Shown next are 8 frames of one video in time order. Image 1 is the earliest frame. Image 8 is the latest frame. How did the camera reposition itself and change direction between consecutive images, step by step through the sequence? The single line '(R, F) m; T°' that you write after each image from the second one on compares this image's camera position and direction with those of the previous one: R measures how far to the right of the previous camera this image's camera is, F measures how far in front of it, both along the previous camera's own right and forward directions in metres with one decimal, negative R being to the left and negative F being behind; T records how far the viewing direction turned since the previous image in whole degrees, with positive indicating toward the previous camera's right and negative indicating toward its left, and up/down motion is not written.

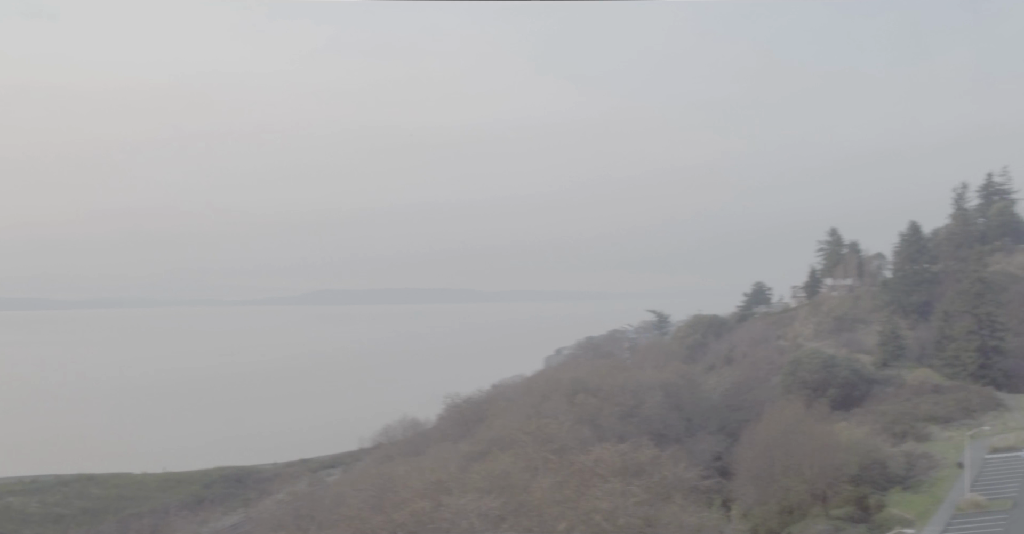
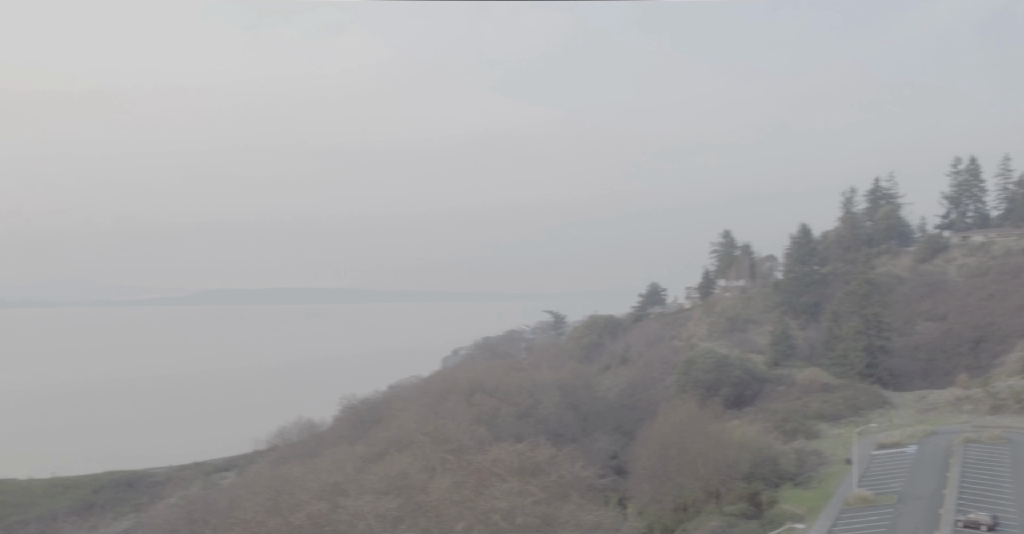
(+1.2, -0.2) m; +4°
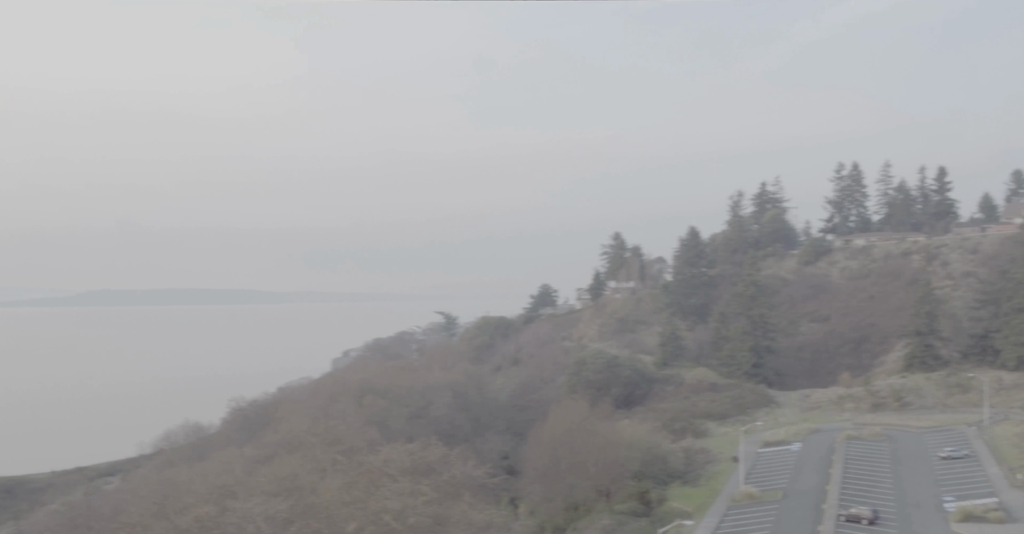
(+0.9, 0.0) m; +5°
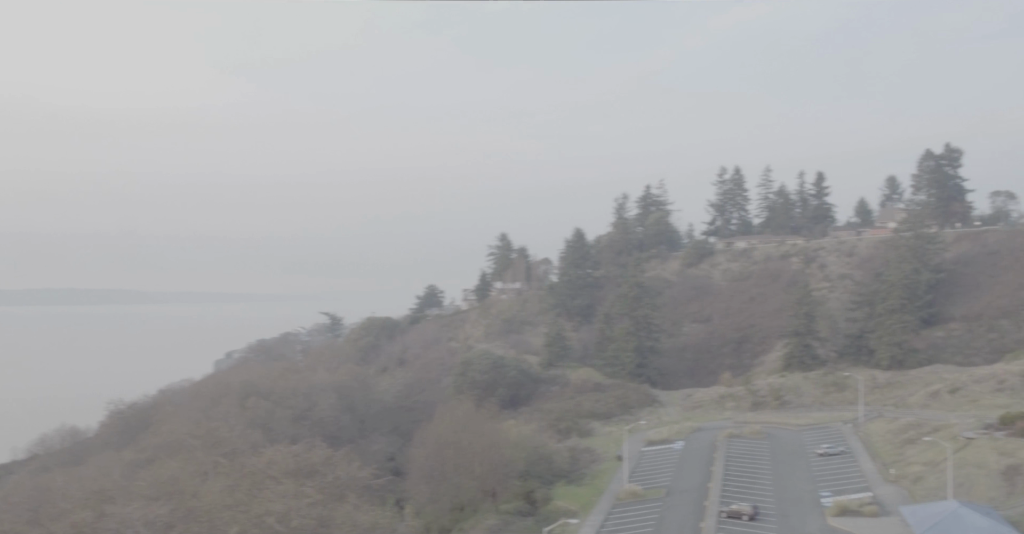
(-0.2, +0.5) m; +6°
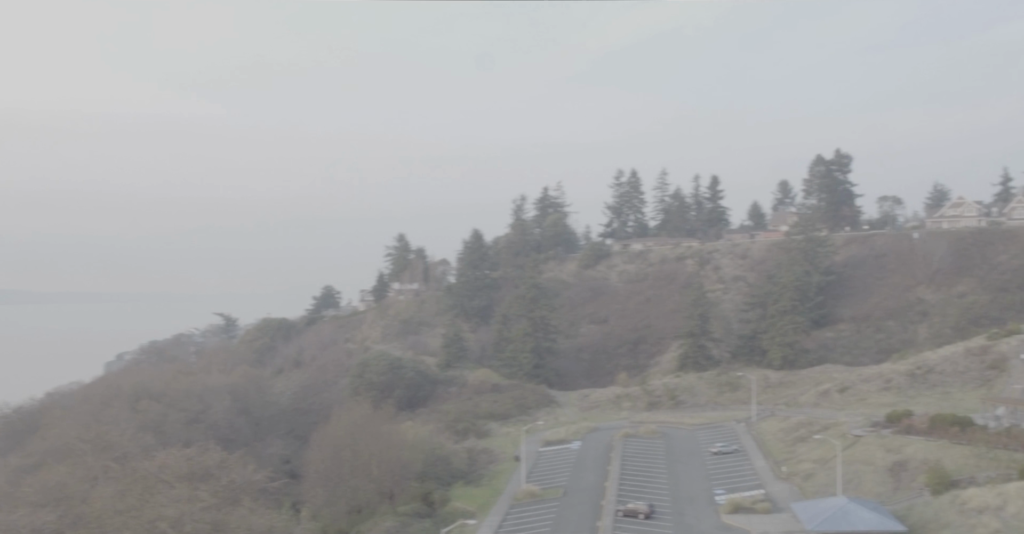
(-0.2, +0.3) m; +6°
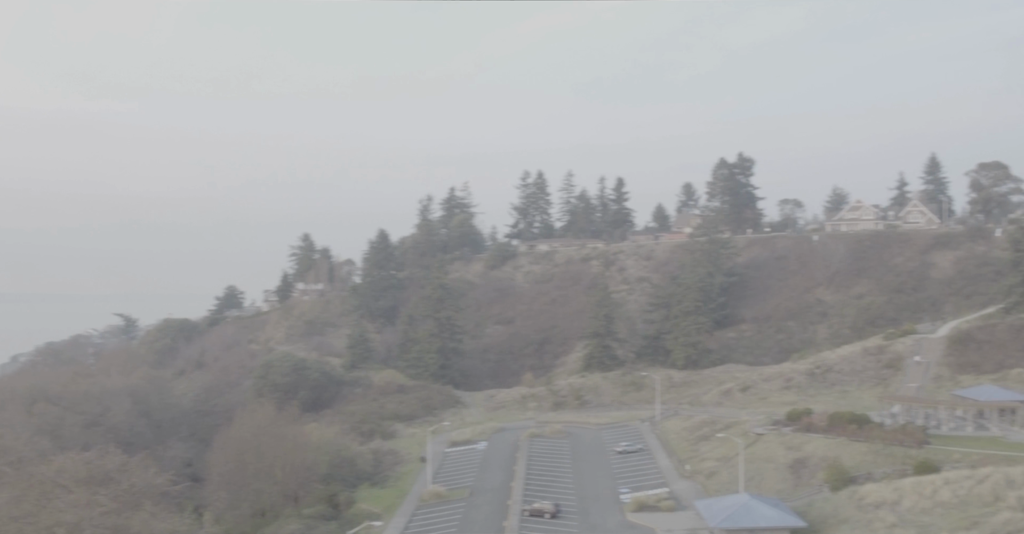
(-0.2, +0.1) m; +5°
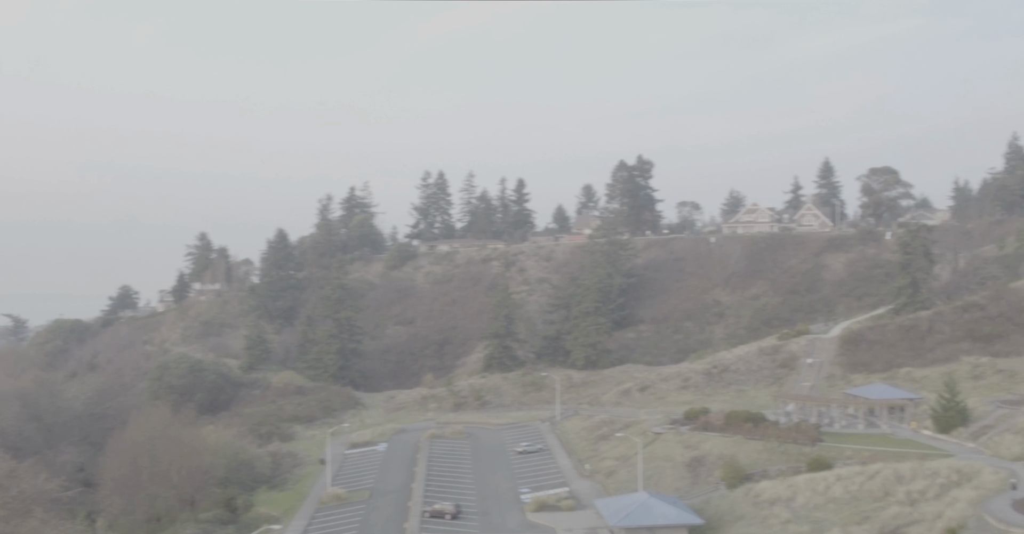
(-0.3, -0.1) m; +5°
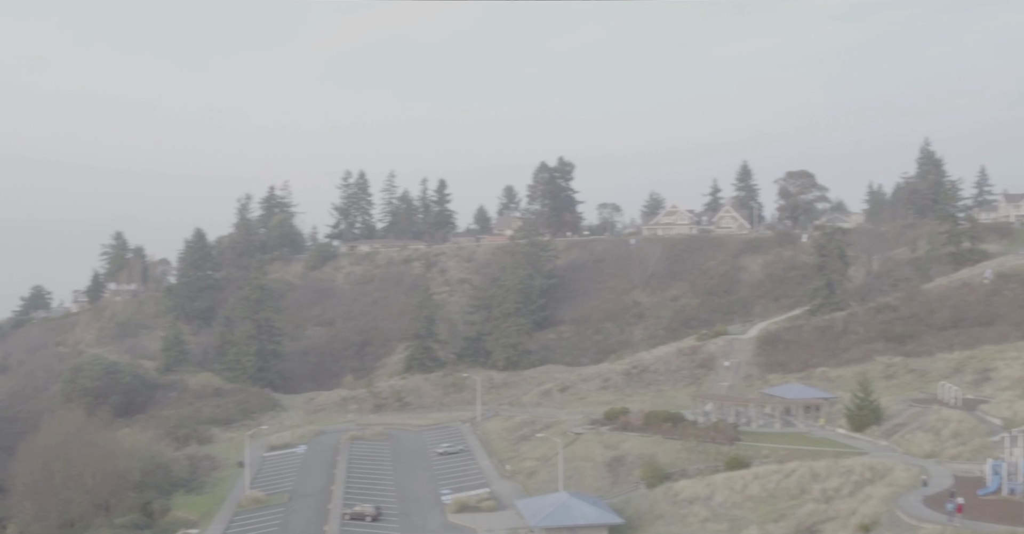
(-0.2, -0.2) m; +4°
